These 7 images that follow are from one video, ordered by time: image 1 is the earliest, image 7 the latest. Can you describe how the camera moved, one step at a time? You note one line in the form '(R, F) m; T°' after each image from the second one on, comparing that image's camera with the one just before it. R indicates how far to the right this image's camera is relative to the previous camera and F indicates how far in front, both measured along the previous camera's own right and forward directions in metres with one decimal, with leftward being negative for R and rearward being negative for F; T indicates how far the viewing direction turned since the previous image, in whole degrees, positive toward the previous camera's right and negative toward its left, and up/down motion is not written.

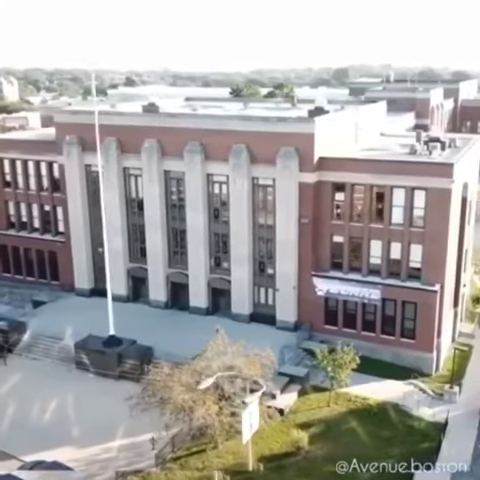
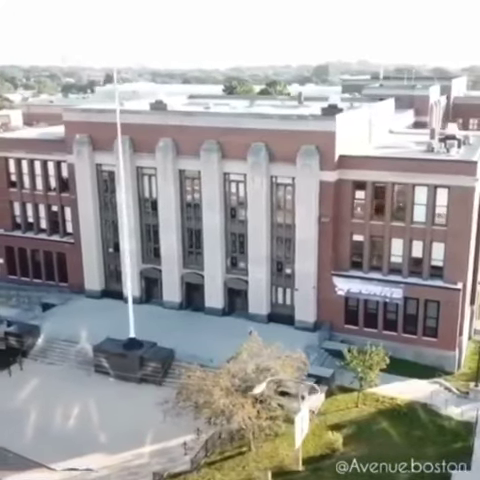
(-2.8, +0.6) m; +2°
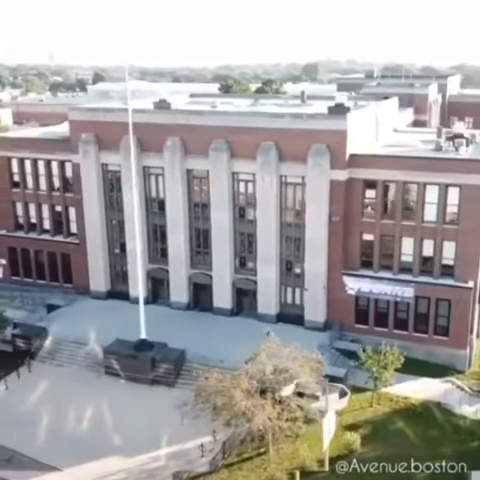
(-1.5, +0.3) m; +1°
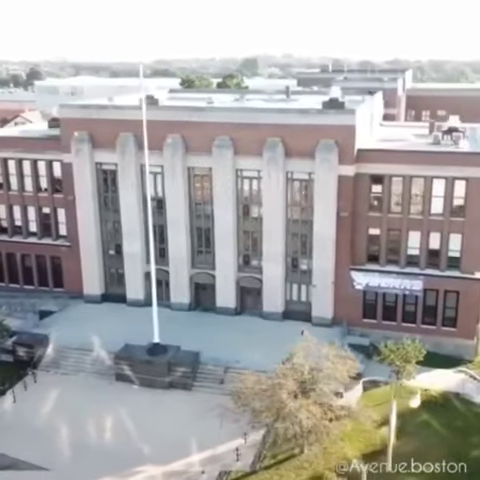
(-4.7, +0.9) m; +5°
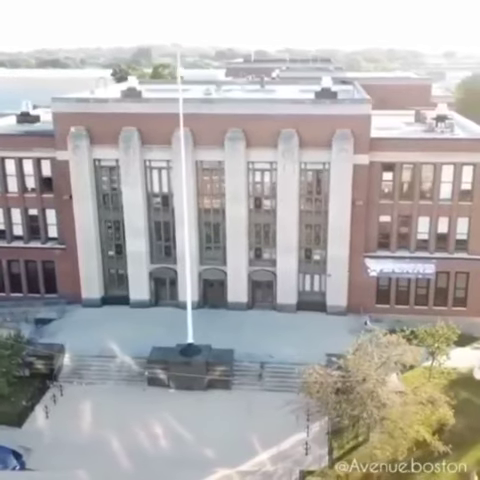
(-8.5, +1.3) m; +9°
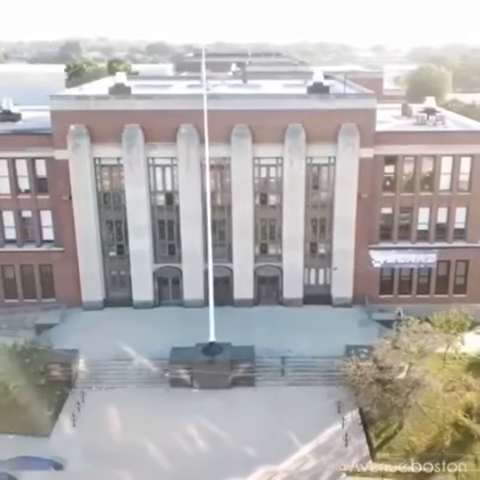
(-5.3, +0.4) m; +6°
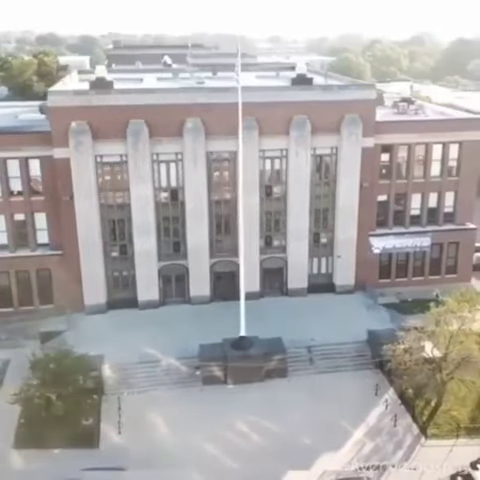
(-7.8, +0.7) m; +9°
